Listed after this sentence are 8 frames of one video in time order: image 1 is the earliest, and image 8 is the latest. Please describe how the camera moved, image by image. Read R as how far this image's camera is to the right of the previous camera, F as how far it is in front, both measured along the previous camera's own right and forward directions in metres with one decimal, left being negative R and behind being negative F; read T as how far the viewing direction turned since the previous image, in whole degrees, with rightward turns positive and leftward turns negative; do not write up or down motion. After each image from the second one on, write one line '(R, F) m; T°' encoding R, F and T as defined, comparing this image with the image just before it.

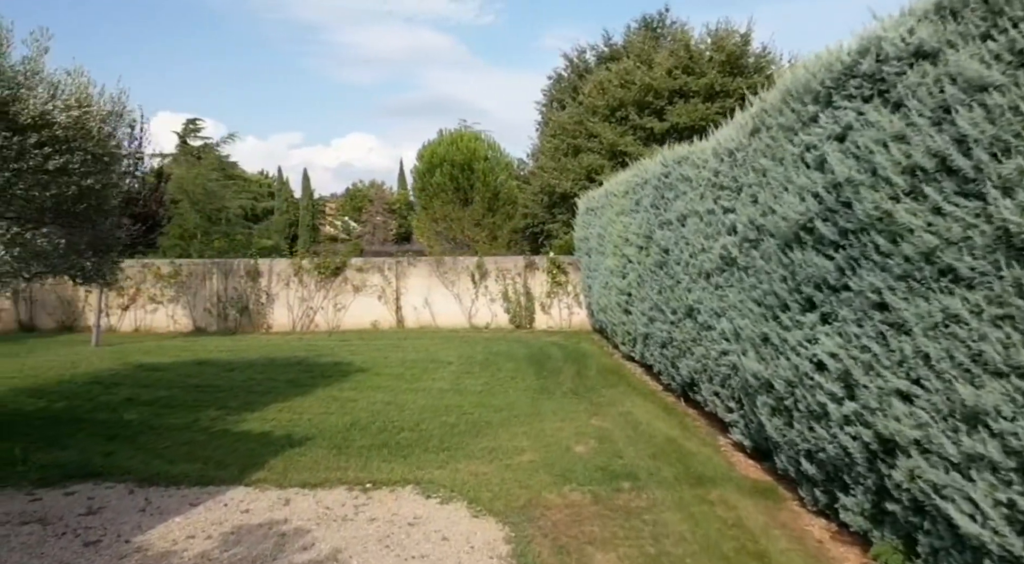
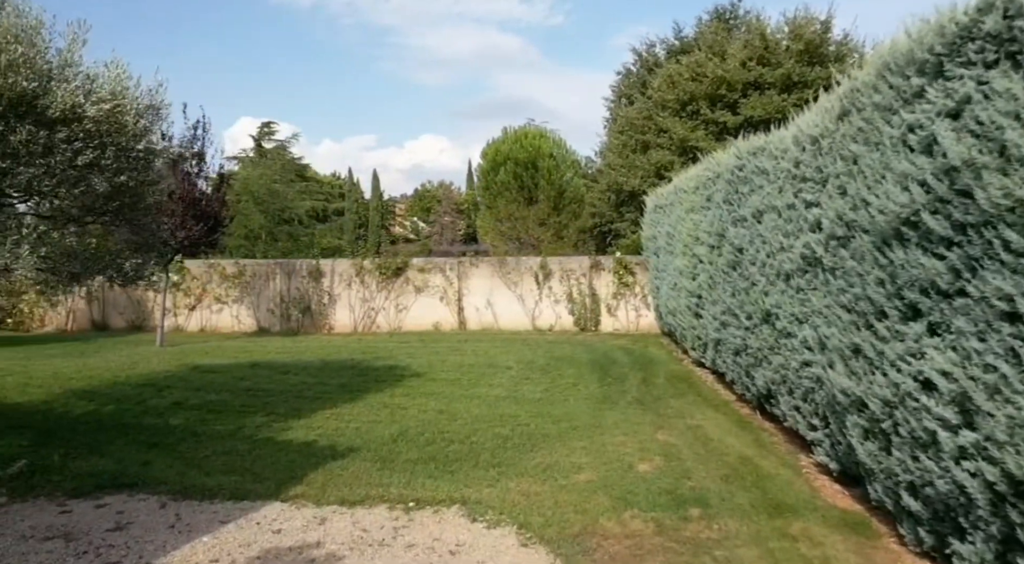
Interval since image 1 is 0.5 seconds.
(+0.1, +0.5) m; -5°
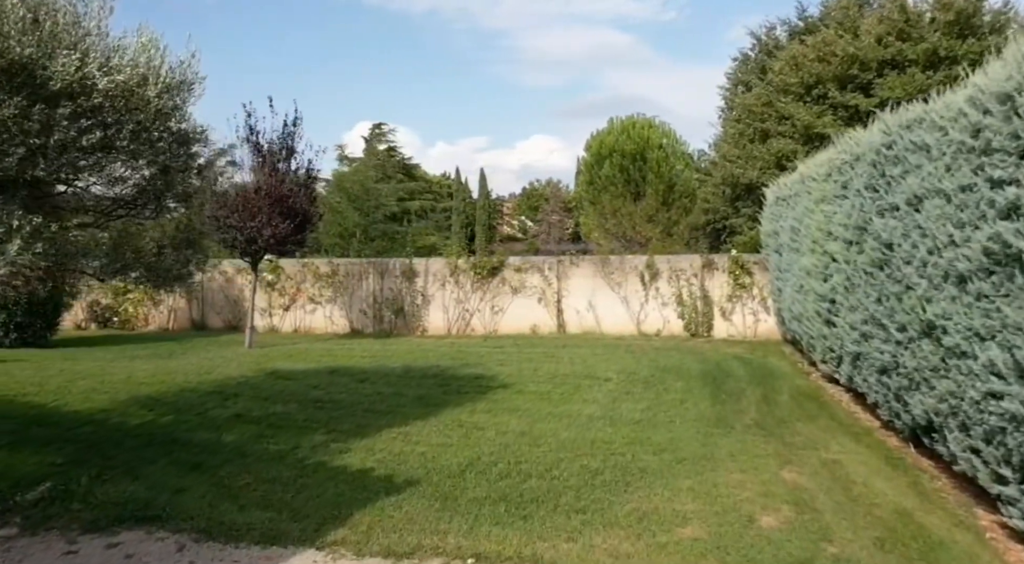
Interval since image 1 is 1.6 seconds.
(+0.1, +1.2) m; -8°
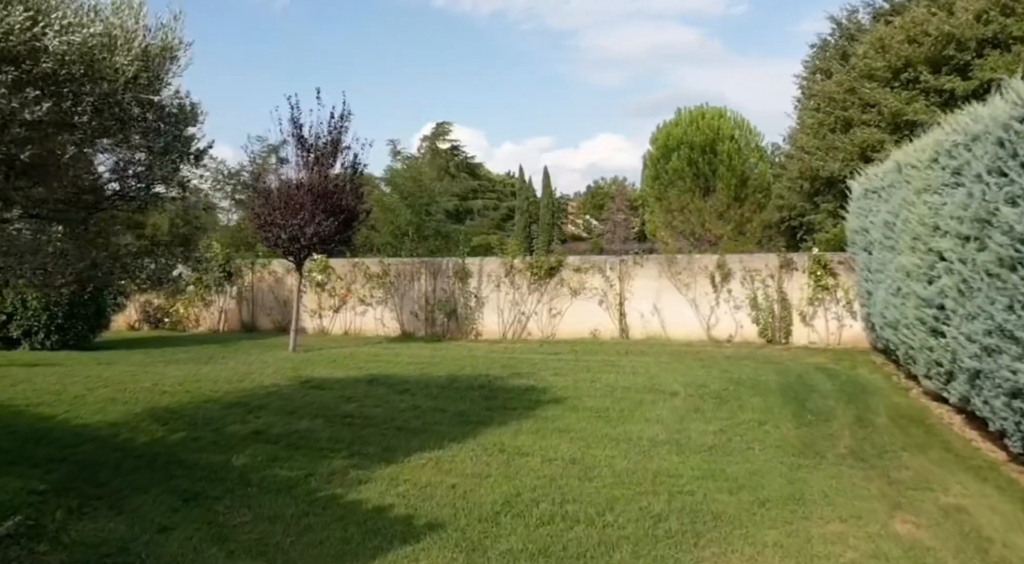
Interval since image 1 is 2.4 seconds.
(+0.1, +1.0) m; -5°
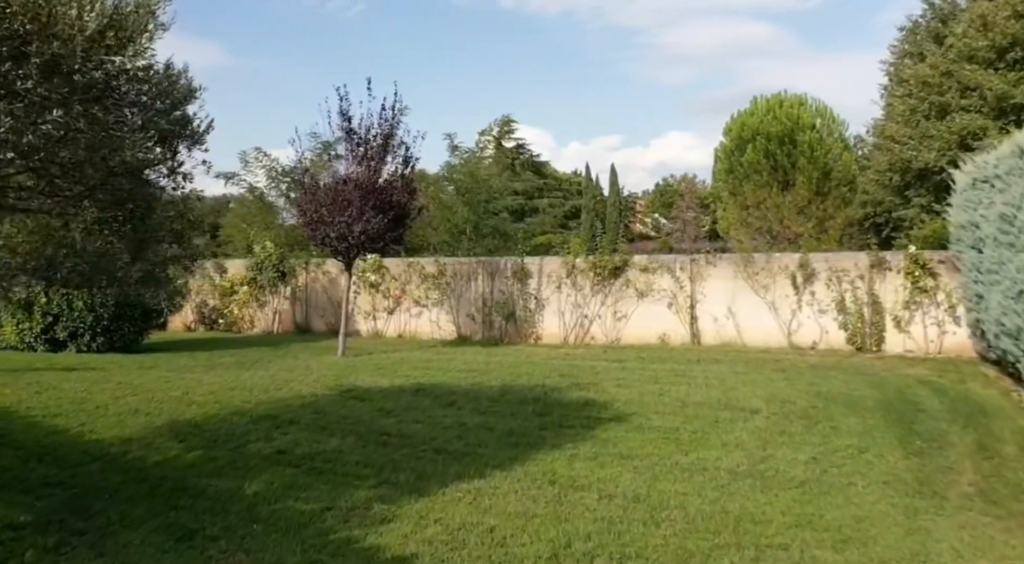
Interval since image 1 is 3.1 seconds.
(+0.1, +0.9) m; -5°
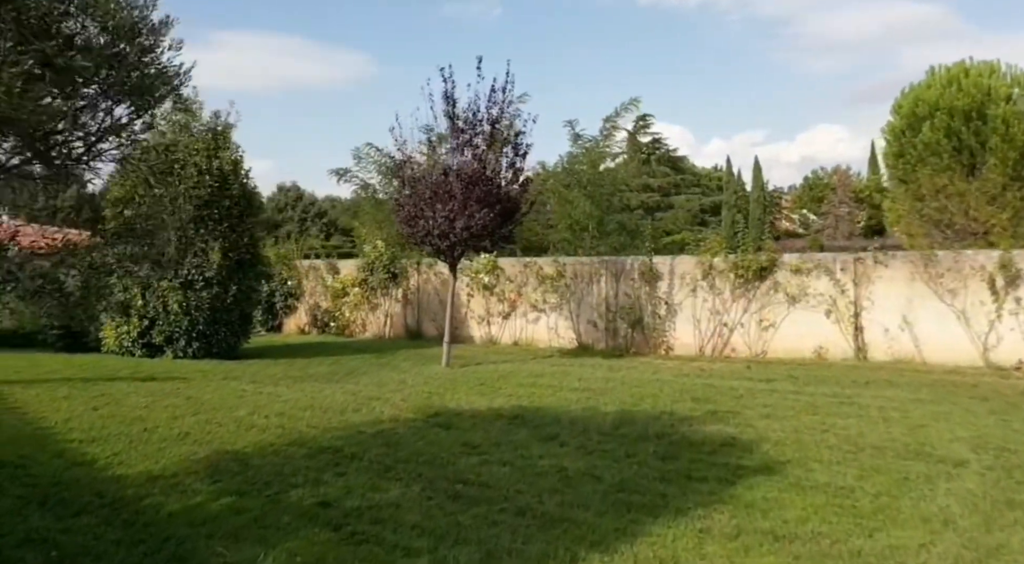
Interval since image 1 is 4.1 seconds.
(+0.2, +1.6) m; -10°
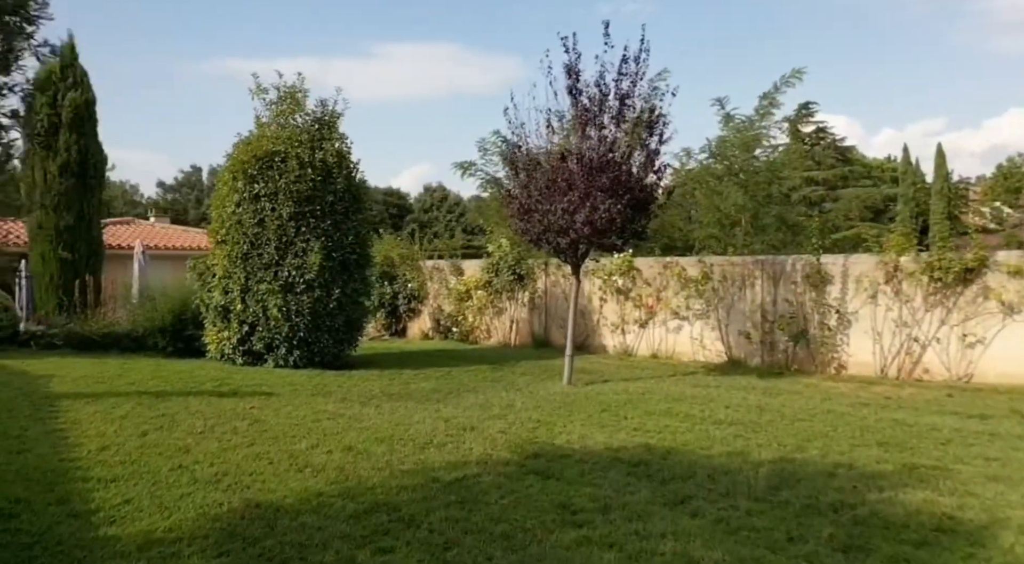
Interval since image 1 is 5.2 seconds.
(+0.2, +1.6) m; -11°
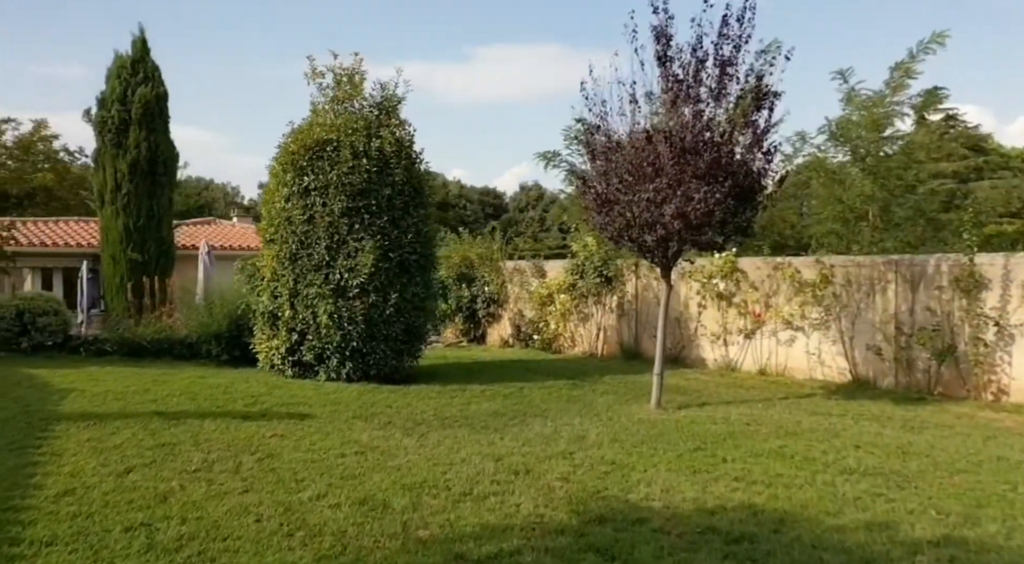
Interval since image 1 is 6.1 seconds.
(+0.2, +1.4) m; -7°
